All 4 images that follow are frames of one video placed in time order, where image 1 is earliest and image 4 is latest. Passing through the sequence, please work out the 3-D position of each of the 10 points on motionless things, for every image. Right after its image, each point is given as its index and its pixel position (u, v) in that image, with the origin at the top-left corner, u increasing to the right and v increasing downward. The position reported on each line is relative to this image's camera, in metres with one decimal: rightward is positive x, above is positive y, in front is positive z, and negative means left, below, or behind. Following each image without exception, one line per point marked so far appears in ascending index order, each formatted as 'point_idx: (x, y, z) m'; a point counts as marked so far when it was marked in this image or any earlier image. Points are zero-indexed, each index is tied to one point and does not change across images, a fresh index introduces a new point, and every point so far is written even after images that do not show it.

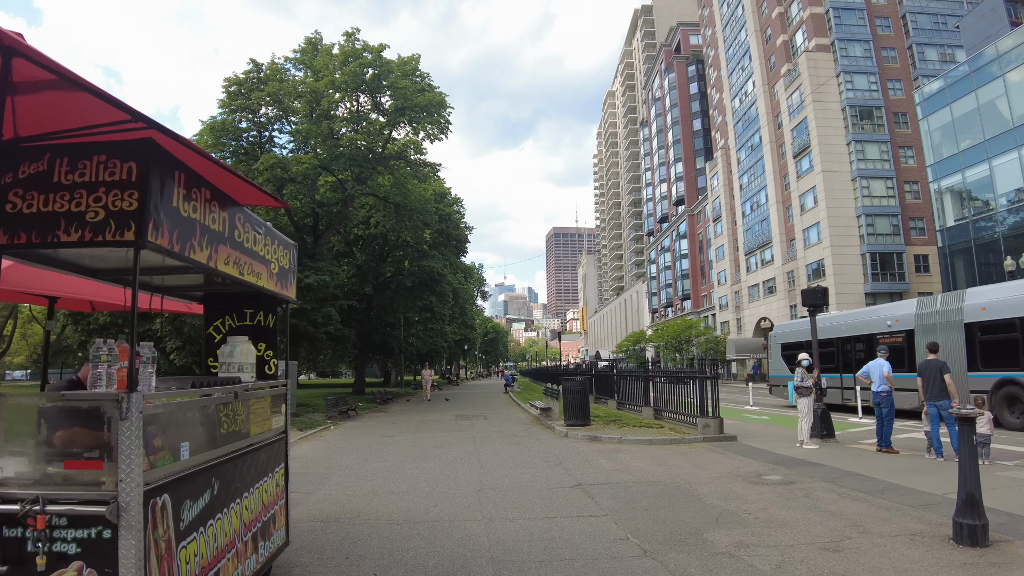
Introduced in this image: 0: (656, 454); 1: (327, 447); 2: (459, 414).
0: (+2.5, -2.9, +10.7) m
1: (-3.7, -3.2, +12.5) m
2: (-1.6, -3.9, +18.5) m
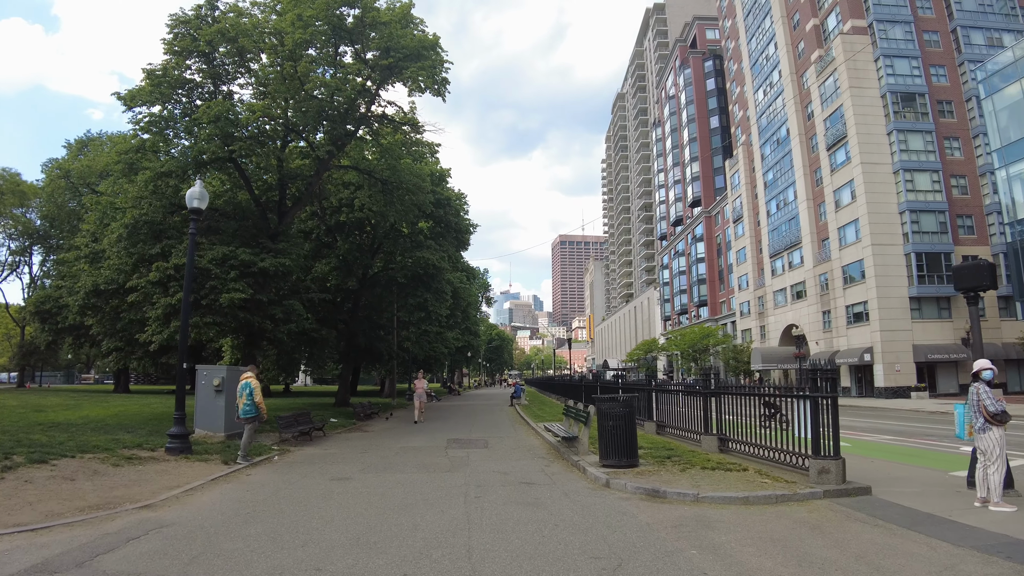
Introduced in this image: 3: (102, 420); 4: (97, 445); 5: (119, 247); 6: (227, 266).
0: (+2.7, -2.5, +6.3) m
1: (-3.5, -2.7, +8.2) m
2: (-1.4, -3.5, +14.1) m
3: (-11.1, -3.6, +16.5) m
4: (-7.5, -2.8, +11.0) m
5: (-10.0, +1.1, +15.5) m
6: (-7.1, +0.6, +15.1) m
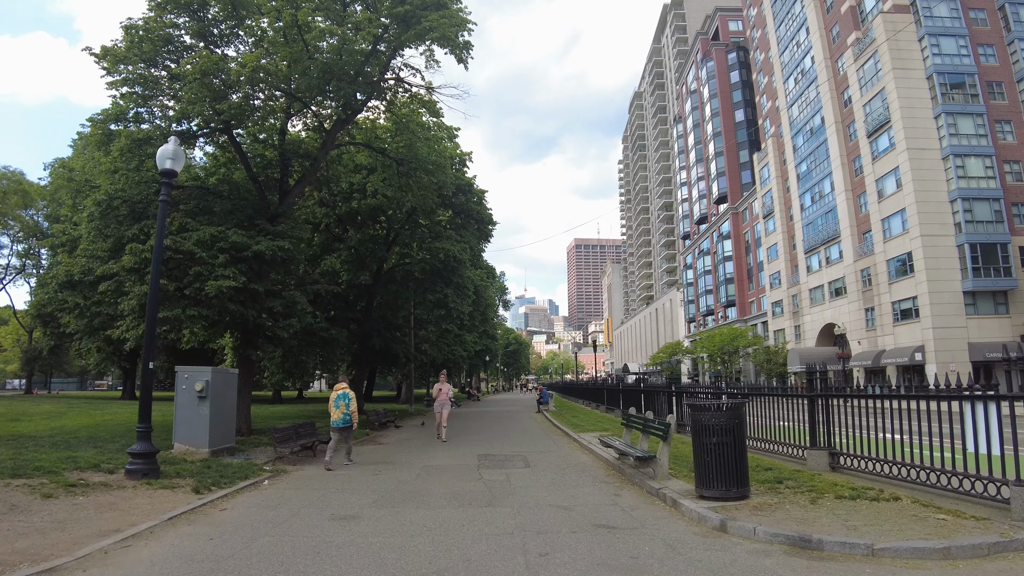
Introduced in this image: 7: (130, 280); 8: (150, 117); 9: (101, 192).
0: (+3.4, -2.1, +3.7) m
1: (-2.8, -2.4, +5.8) m
2: (-0.5, -3.2, +11.6) m
3: (-10.2, -3.3, +14.2) m
4: (-6.7, -2.5, +8.7) m
5: (-9.2, +1.3, +13.3) m
6: (-6.2, +0.8, +12.8) m
7: (-7.8, +0.2, +12.5) m
8: (-8.6, +4.0, +14.5) m
9: (-9.0, +2.1, +13.4) m
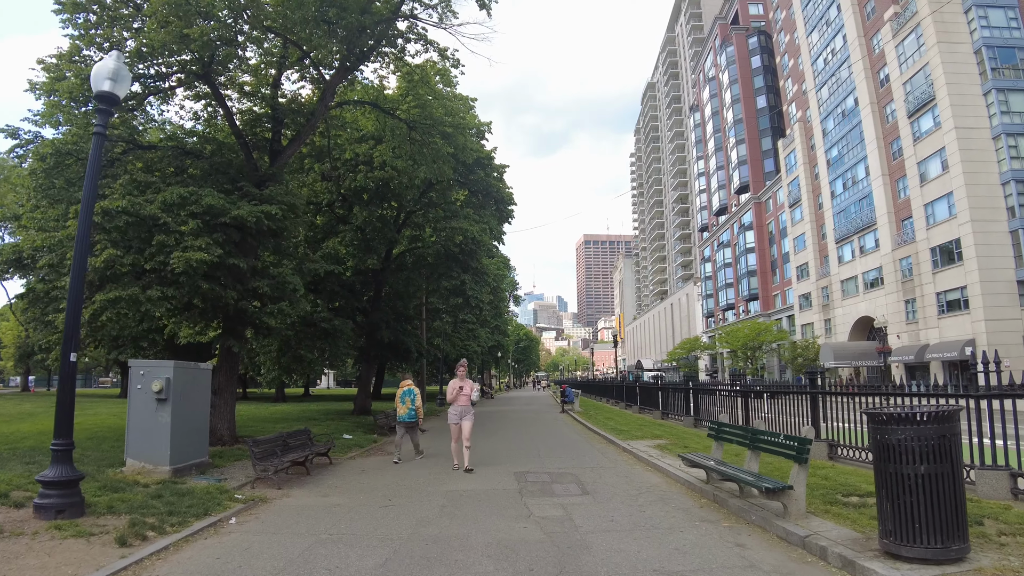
0: (+3.9, -1.7, +1.1) m
1: (-2.2, -2.0, +3.2) m
2: (+0.2, -2.7, +9.1) m
3: (-9.4, -2.9, +11.8) m
4: (-6.1, -2.1, +6.2) m
5: (-8.5, +1.7, +10.9) m
6: (-5.5, +1.3, +10.4) m
7: (-7.1, +0.6, +10.0) m
8: (-7.8, +4.5, +12.0) m
9: (-8.3, +2.5, +10.9) m
